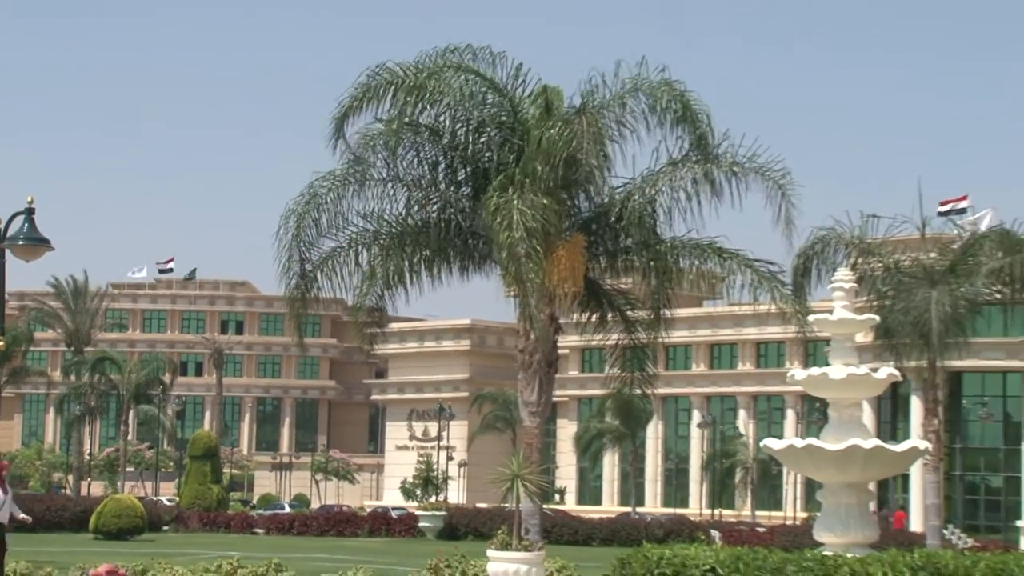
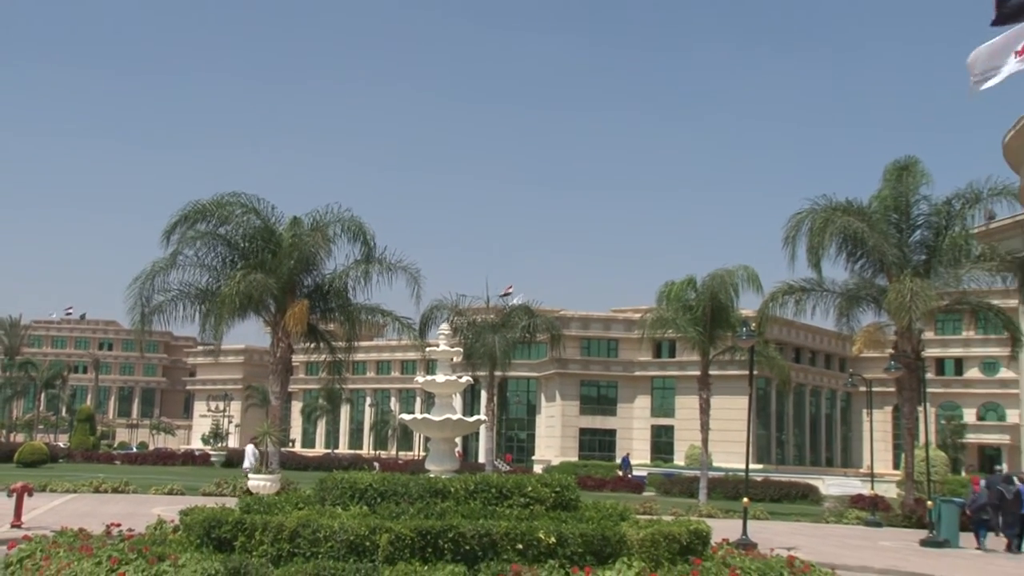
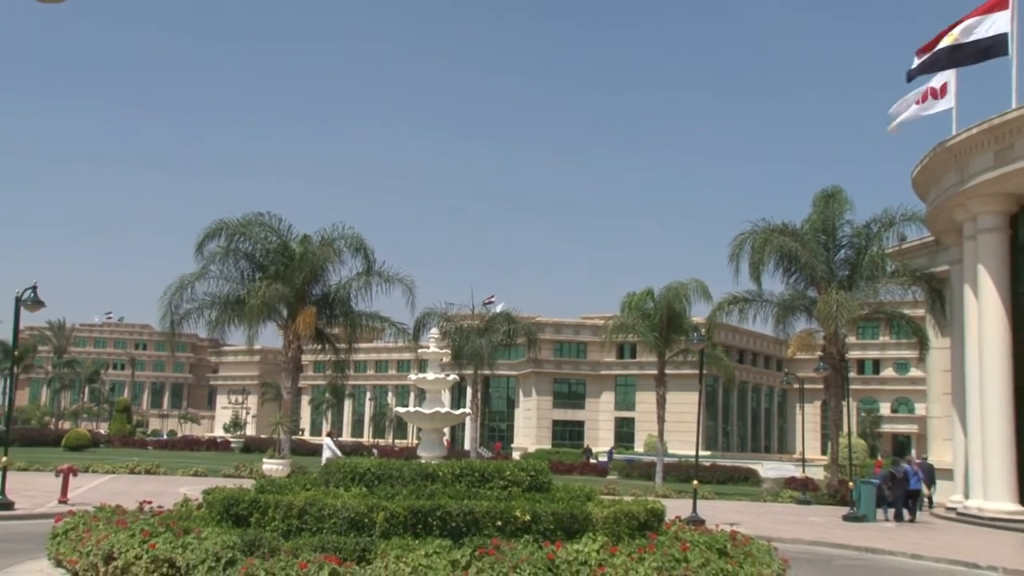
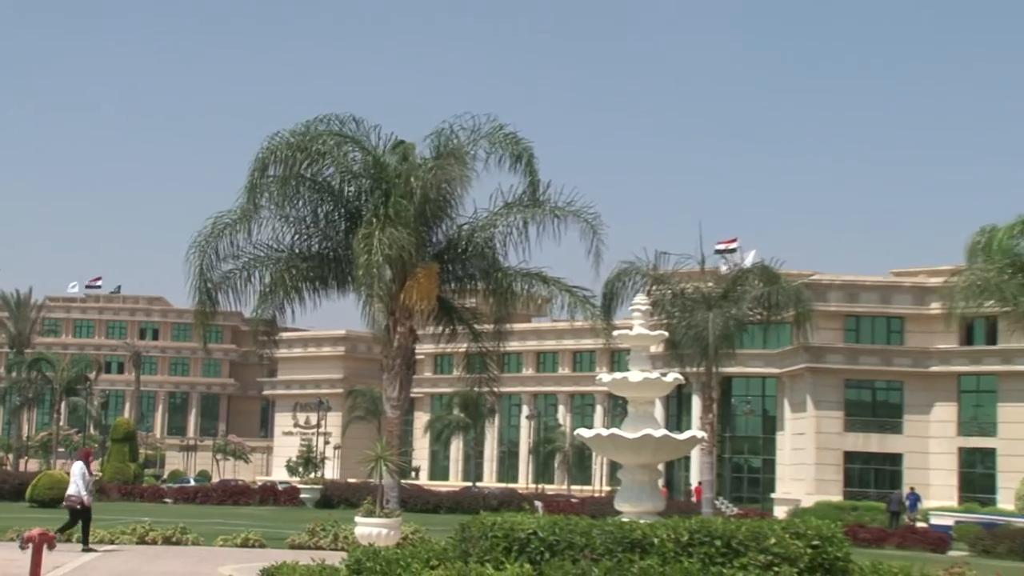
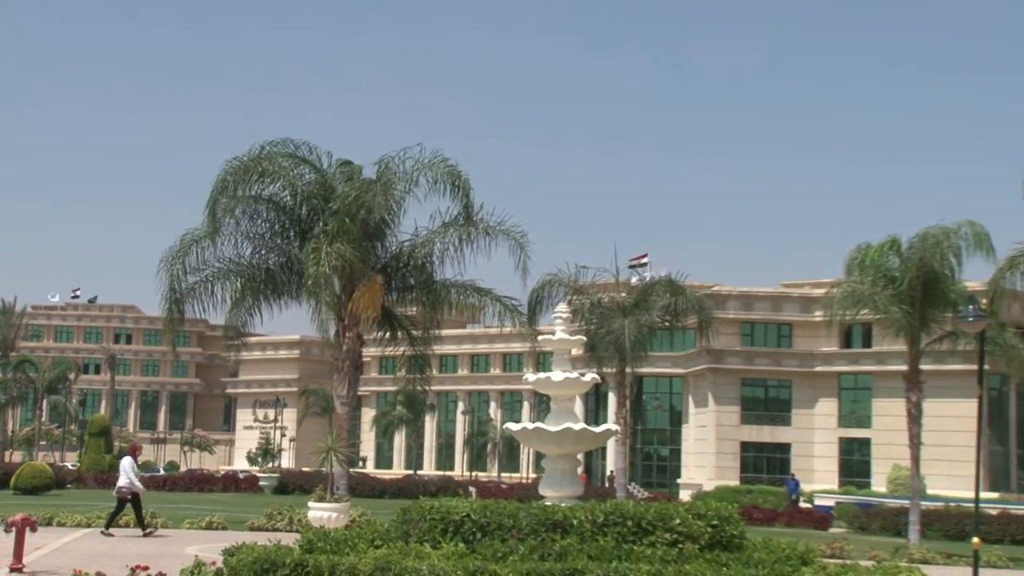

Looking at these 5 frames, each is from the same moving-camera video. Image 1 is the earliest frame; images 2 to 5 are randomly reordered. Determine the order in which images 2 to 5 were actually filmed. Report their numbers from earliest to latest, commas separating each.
4, 5, 2, 3
